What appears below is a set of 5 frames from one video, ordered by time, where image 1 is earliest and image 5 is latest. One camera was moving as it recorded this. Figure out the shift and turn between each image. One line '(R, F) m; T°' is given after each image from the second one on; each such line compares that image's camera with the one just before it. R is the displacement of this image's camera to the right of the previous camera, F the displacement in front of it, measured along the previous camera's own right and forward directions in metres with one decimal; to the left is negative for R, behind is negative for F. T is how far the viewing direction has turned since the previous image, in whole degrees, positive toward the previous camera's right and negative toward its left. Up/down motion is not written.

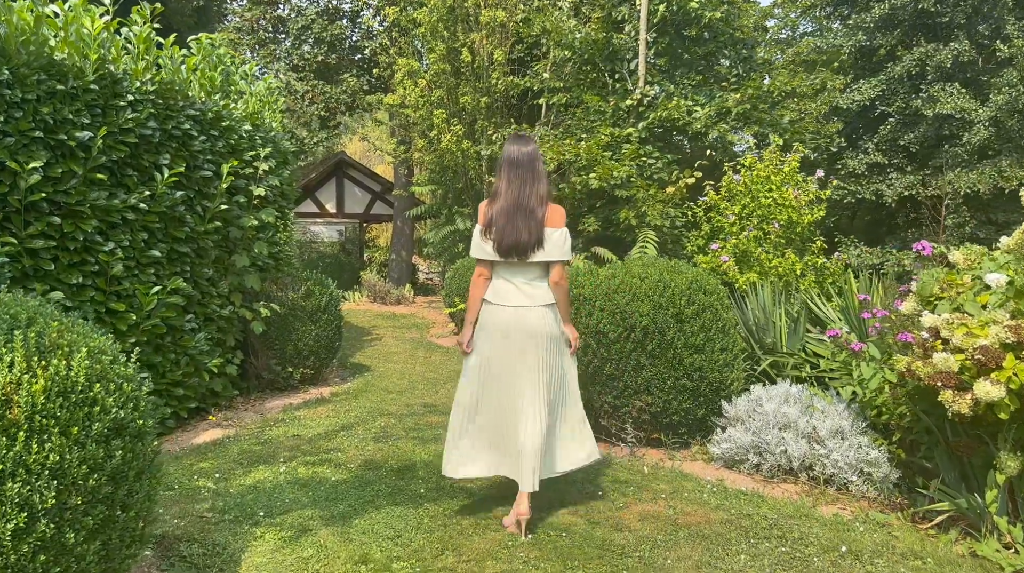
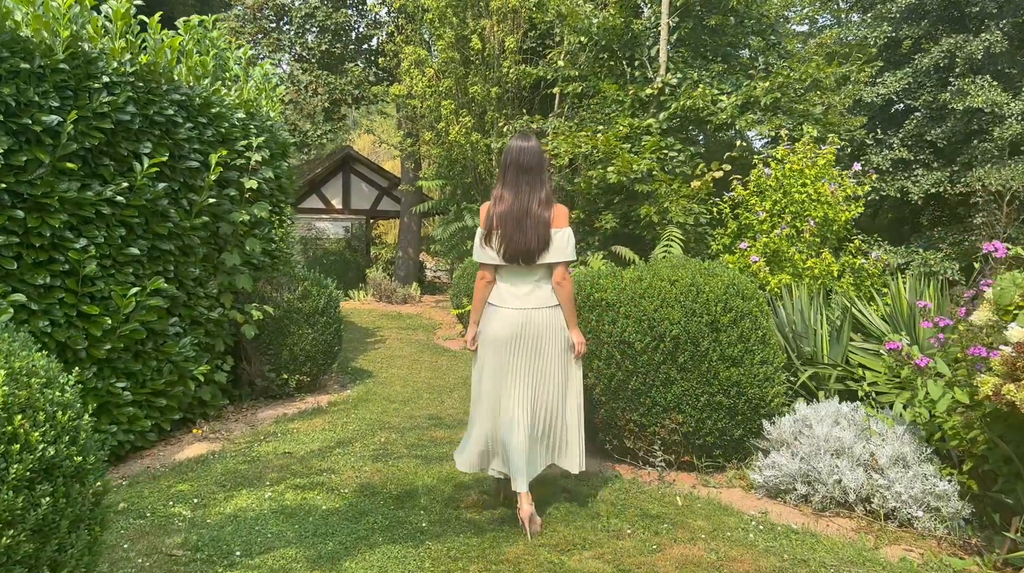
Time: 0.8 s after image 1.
(0.0, +0.6) m; -1°
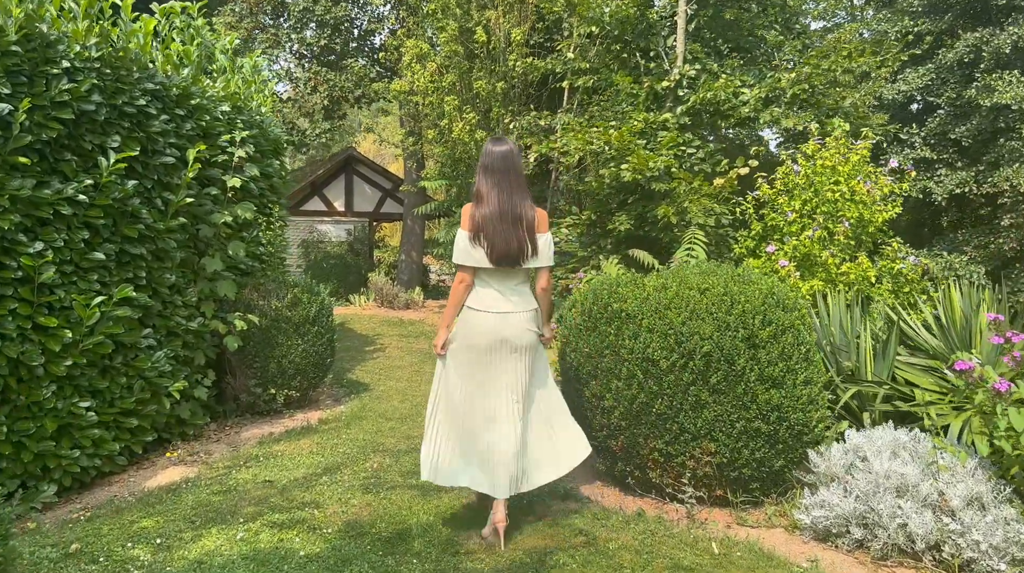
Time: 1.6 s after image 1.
(0.0, +0.6) m; 0°
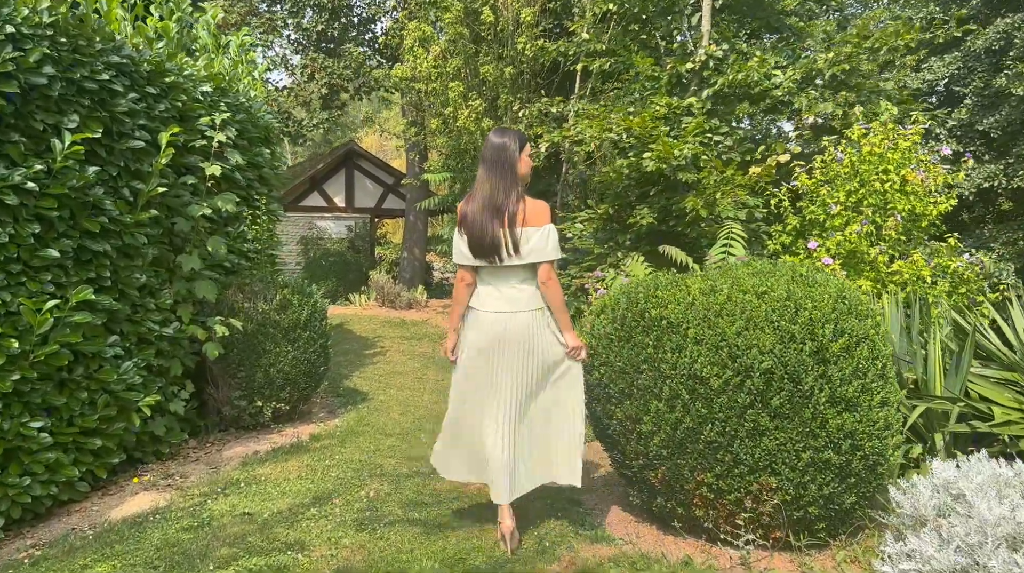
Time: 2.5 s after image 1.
(-0.1, +0.7) m; 0°
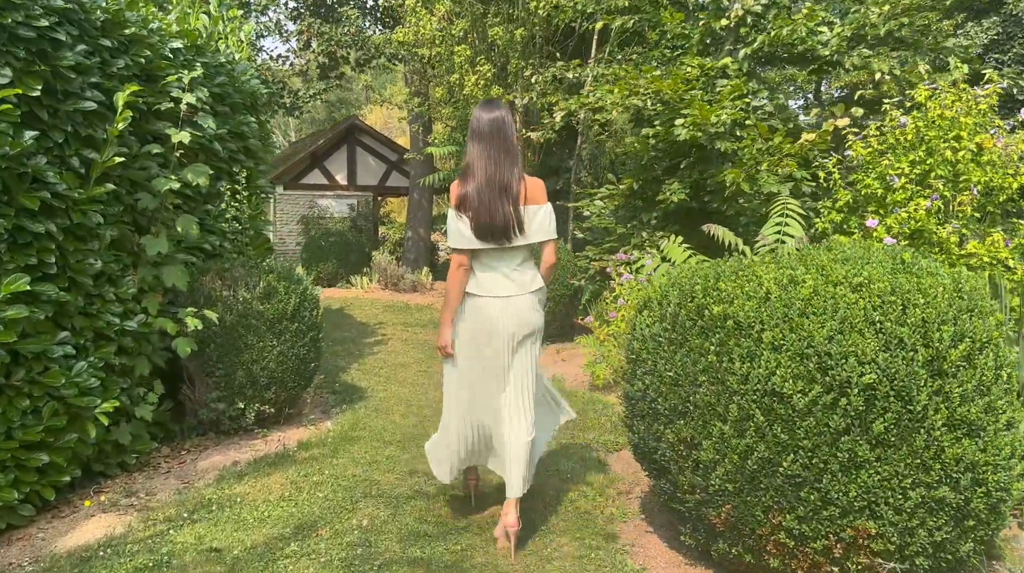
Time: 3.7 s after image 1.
(-0.1, +0.8) m; 0°
